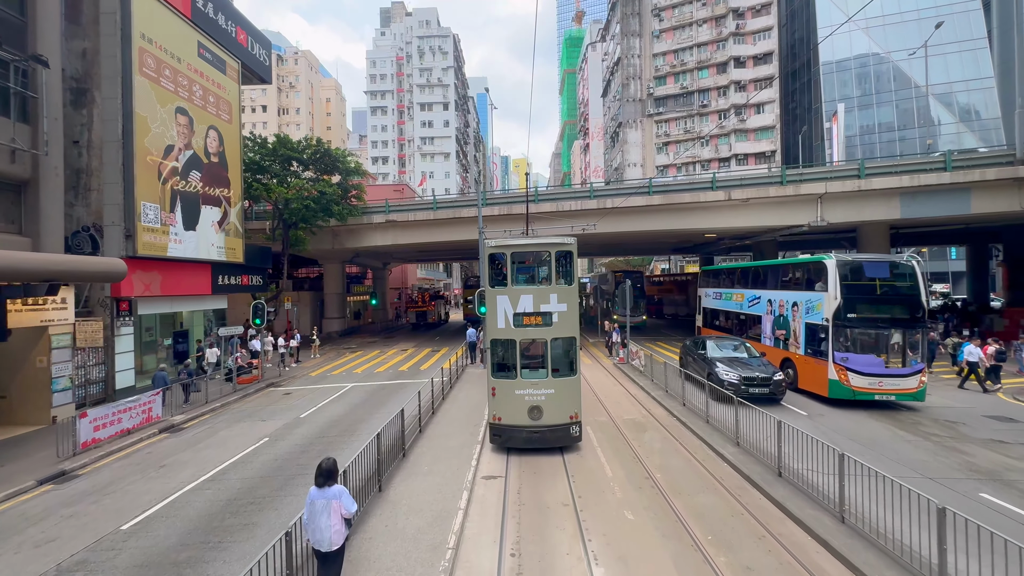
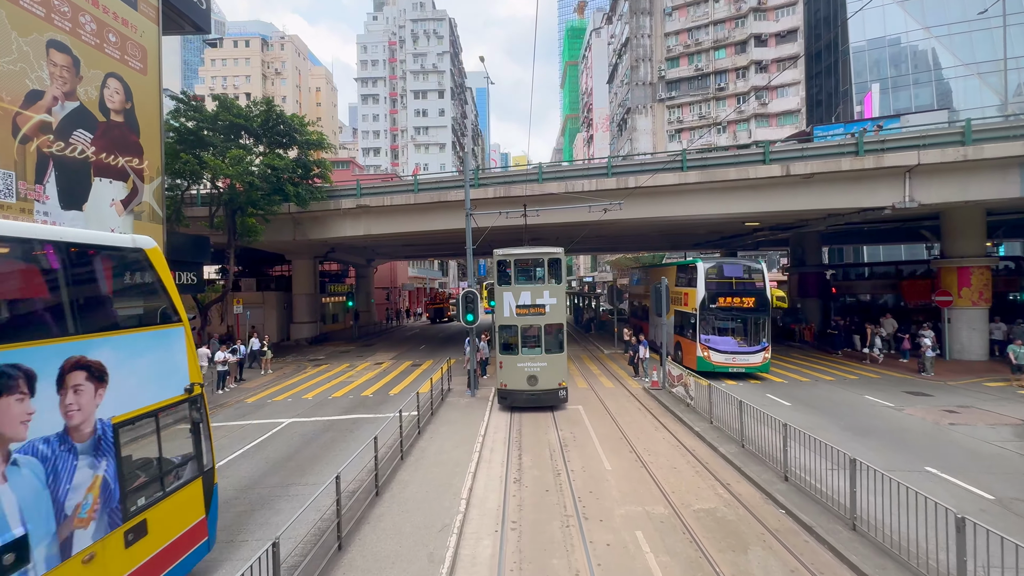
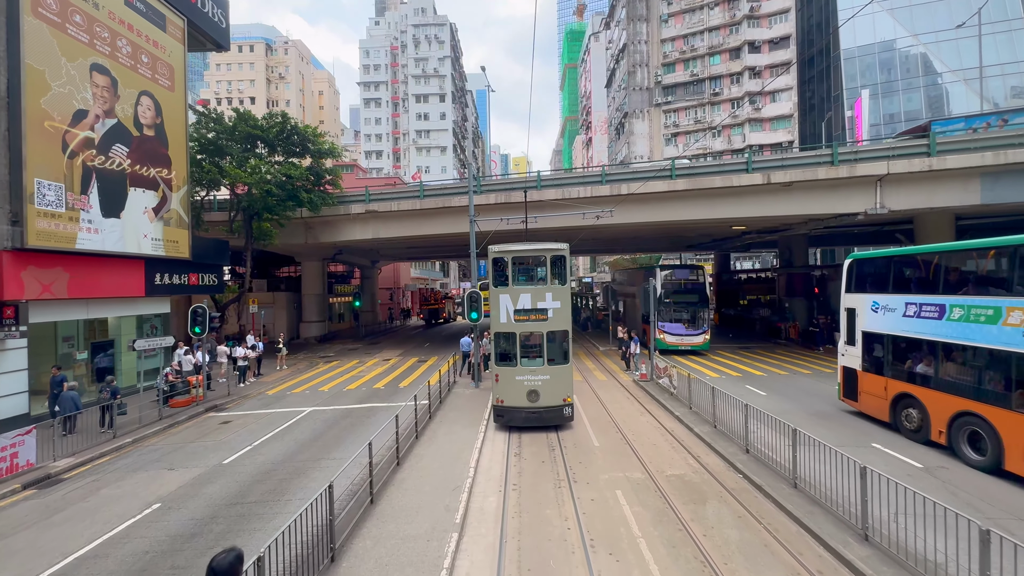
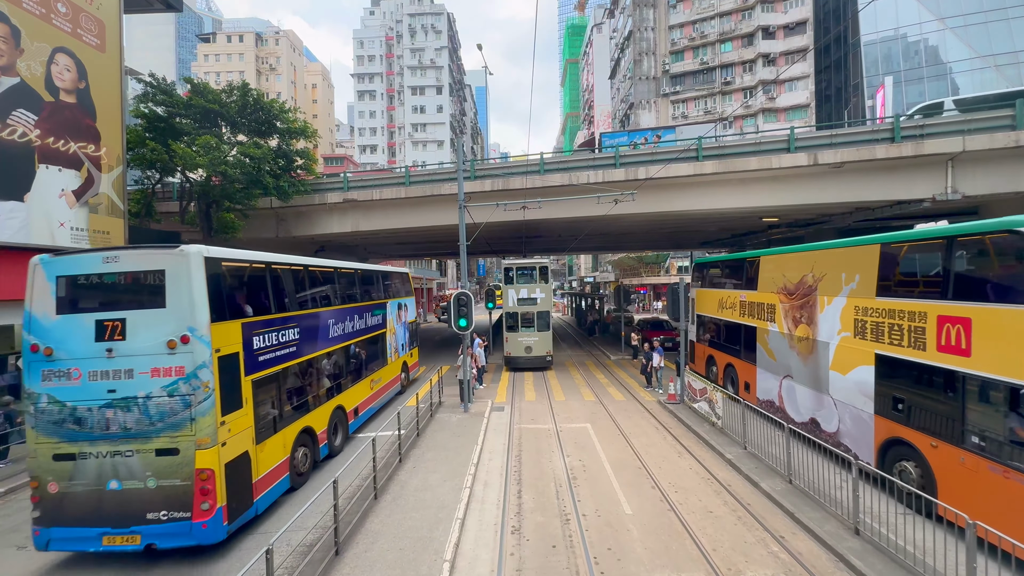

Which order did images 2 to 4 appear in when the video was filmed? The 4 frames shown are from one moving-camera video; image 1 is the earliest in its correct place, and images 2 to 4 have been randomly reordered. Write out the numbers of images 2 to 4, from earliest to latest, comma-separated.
3, 2, 4
